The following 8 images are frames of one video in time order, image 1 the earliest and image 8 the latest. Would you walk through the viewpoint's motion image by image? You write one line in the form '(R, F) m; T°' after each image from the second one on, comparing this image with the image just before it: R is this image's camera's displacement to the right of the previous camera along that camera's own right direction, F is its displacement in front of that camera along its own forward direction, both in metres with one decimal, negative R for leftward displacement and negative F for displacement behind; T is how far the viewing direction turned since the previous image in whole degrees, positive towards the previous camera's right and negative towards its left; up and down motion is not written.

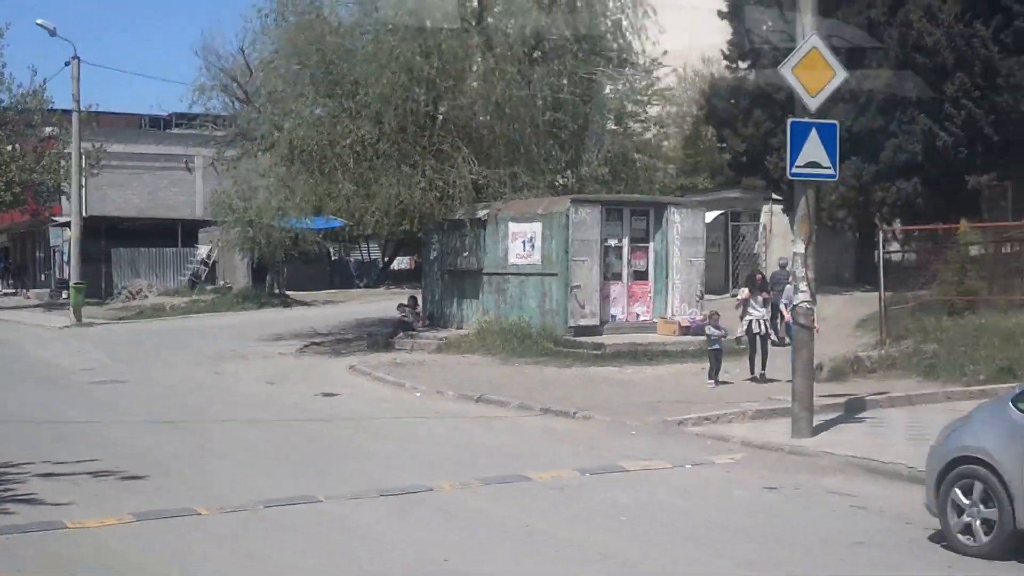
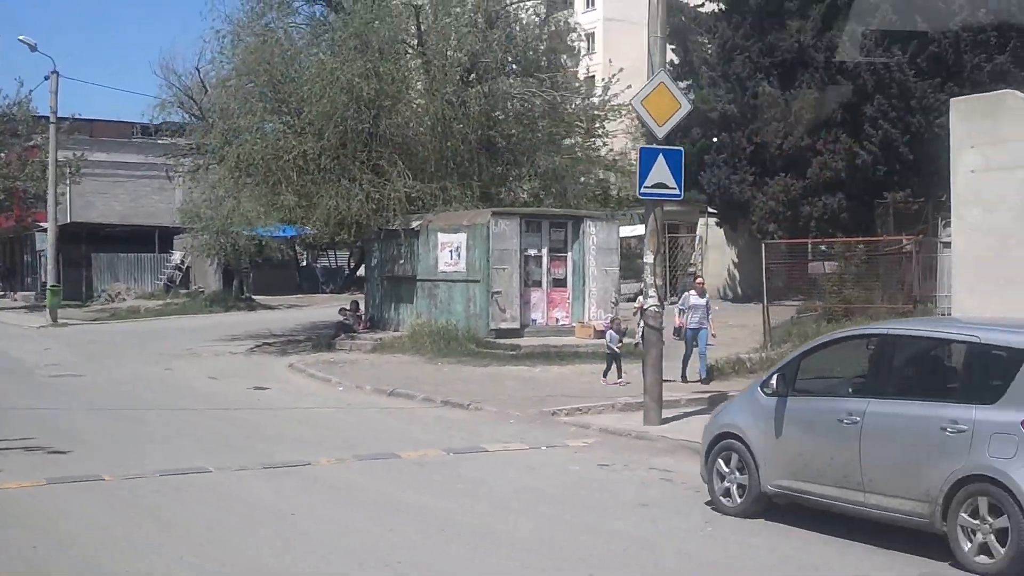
(+1.0, -1.6) m; 0°
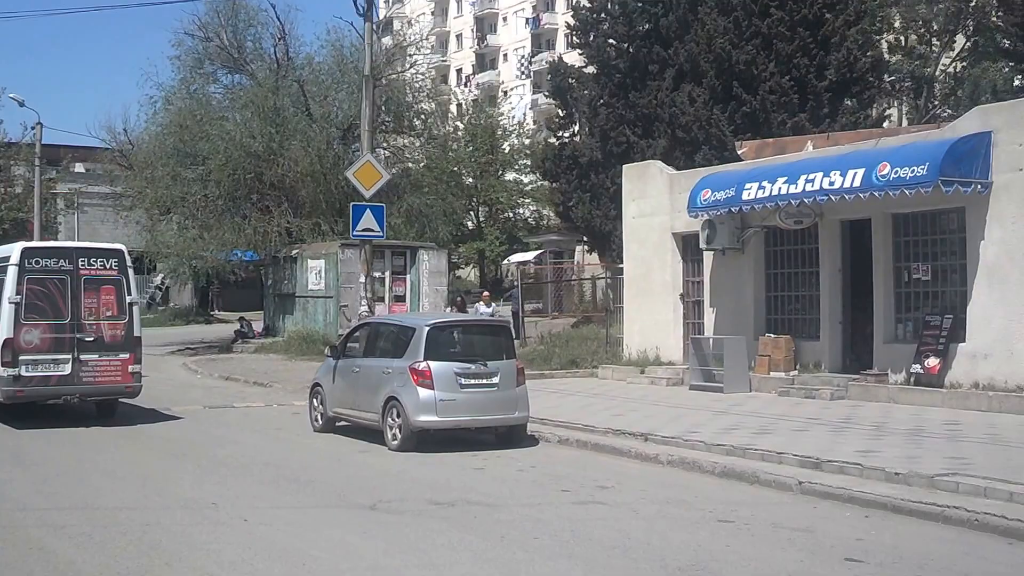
(+4.3, -6.1) m; -3°
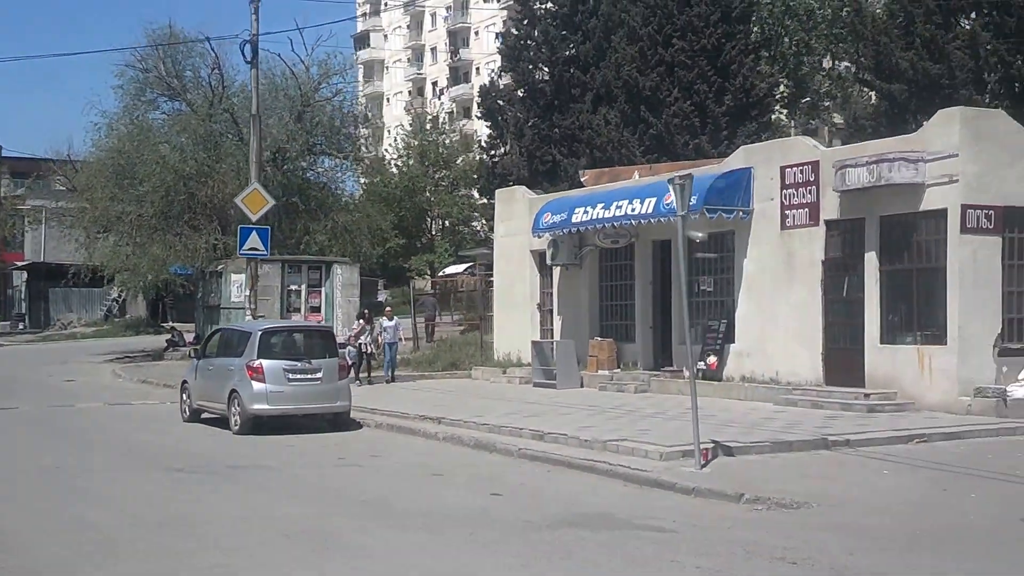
(+2.1, -3.4) m; 0°
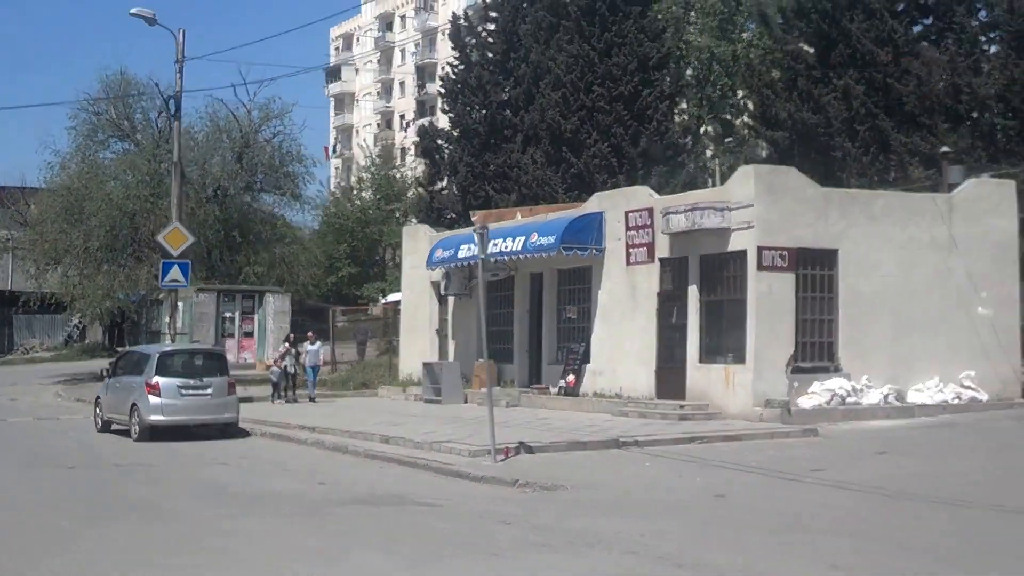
(+1.6, -2.9) m; +1°
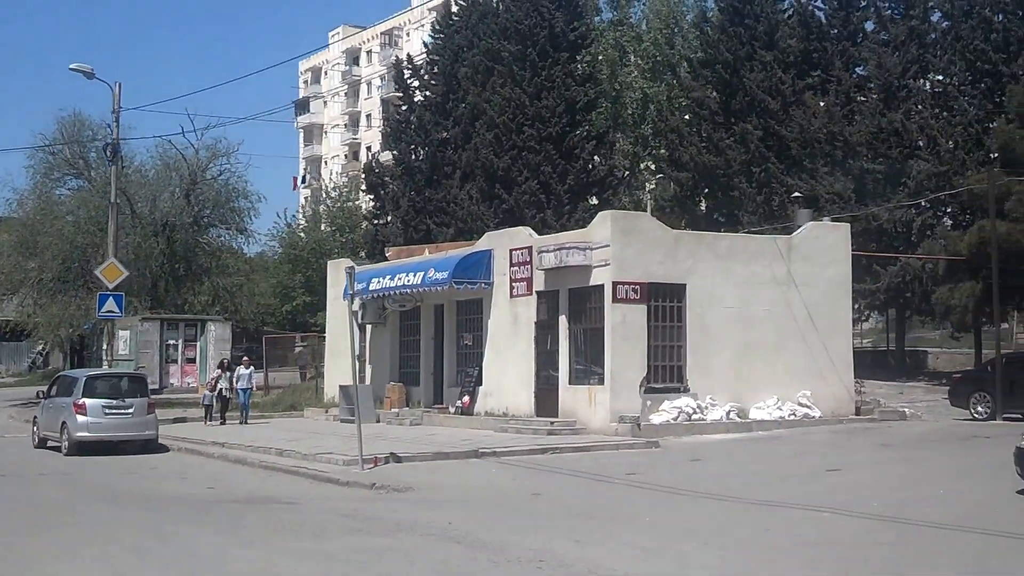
(+1.4, -2.6) m; +1°
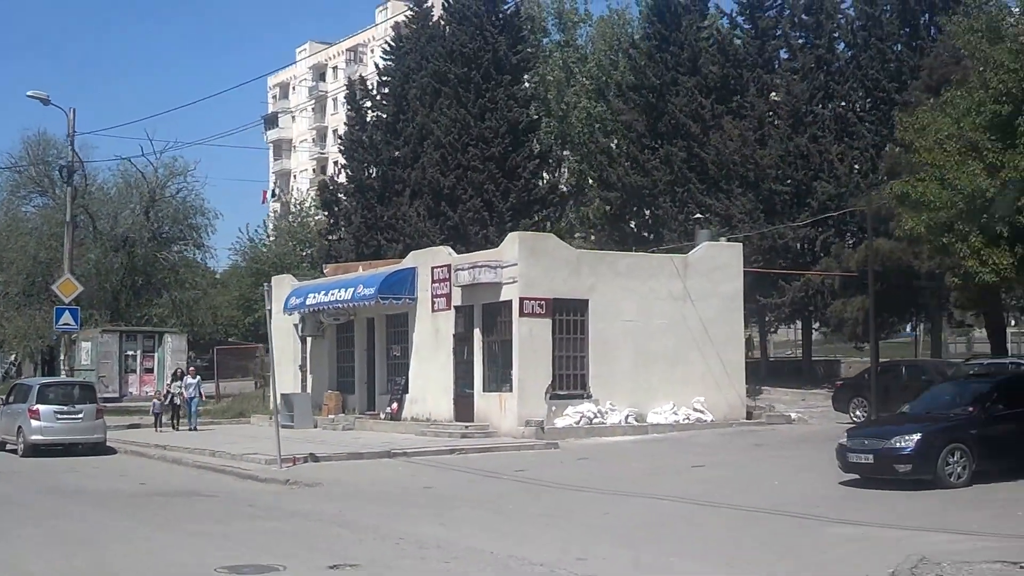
(+1.0, -2.1) m; +1°
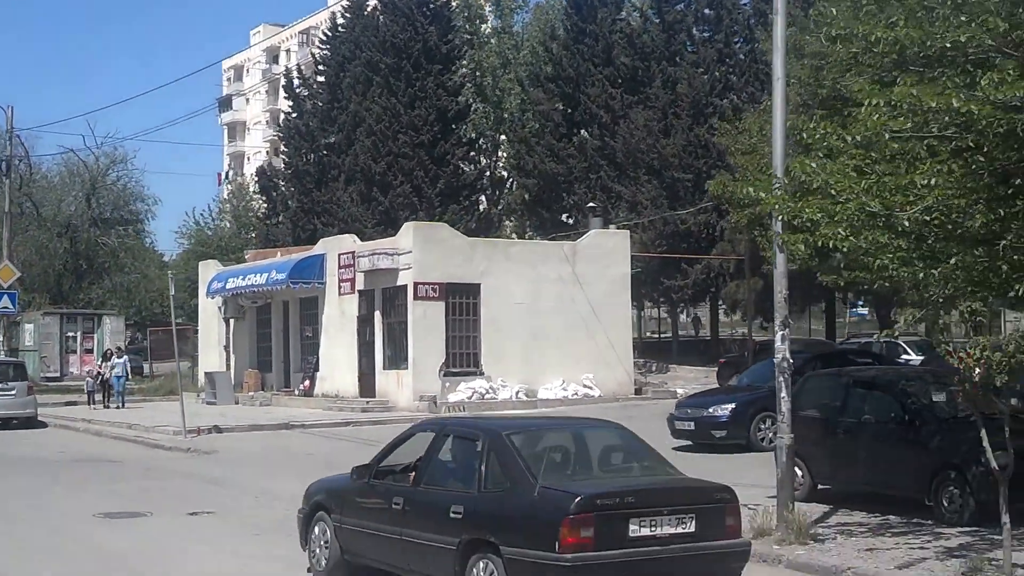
(+1.2, -1.9) m; +1°
